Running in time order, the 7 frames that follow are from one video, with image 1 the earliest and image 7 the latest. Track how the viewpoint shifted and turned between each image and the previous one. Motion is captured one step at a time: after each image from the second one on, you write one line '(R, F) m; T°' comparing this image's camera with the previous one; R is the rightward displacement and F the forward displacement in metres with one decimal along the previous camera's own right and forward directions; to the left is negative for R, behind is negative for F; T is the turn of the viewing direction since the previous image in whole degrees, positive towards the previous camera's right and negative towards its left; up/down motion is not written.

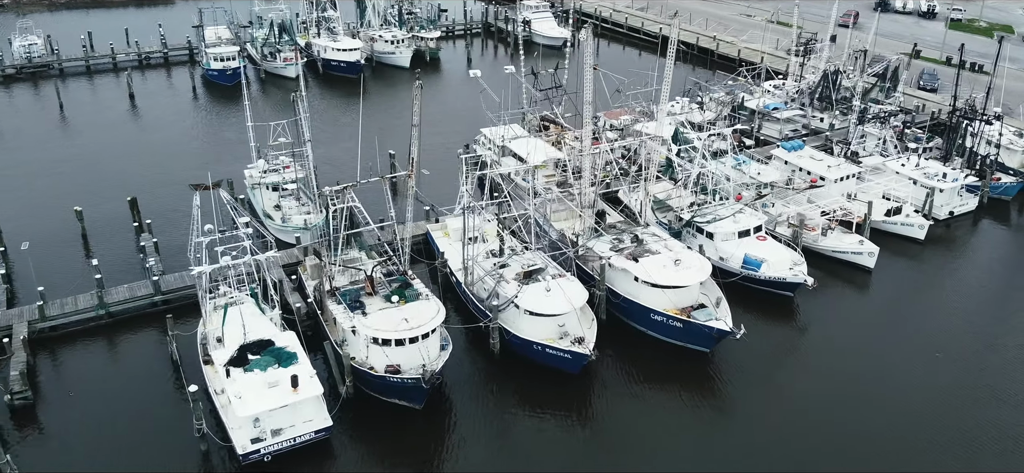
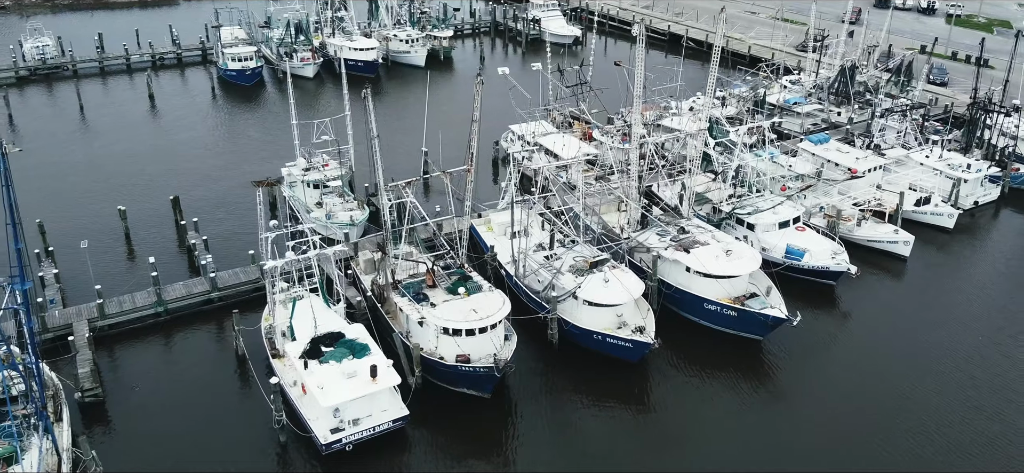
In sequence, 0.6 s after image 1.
(-2.5, -0.4) m; +1°
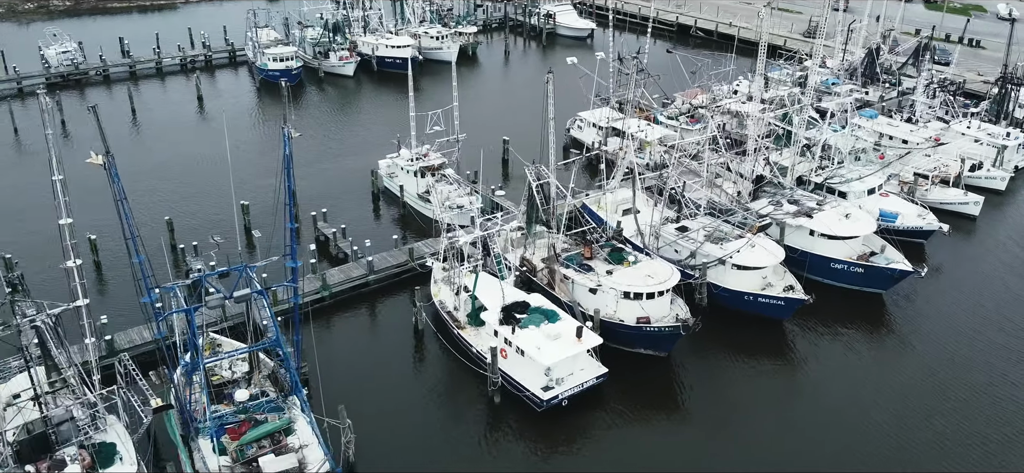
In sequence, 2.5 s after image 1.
(-7.5, -1.5) m; +5°
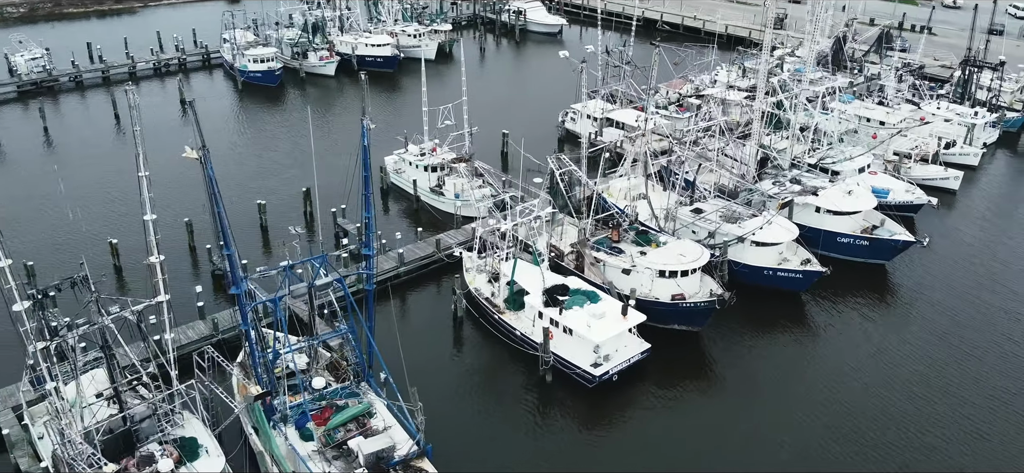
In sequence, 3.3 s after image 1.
(-3.2, -0.8) m; +4°
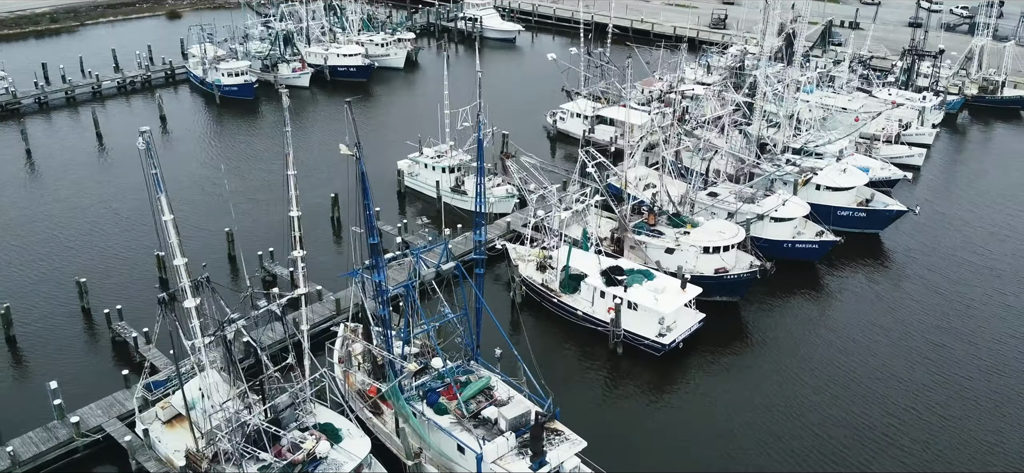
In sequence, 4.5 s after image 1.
(-5.2, -1.5) m; +6°
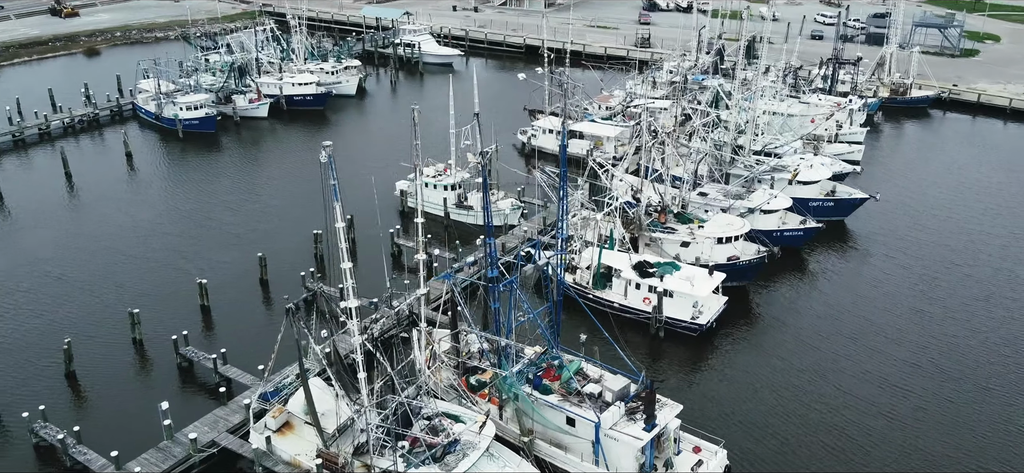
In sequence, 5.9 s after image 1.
(-5.7, -2.1) m; +8°
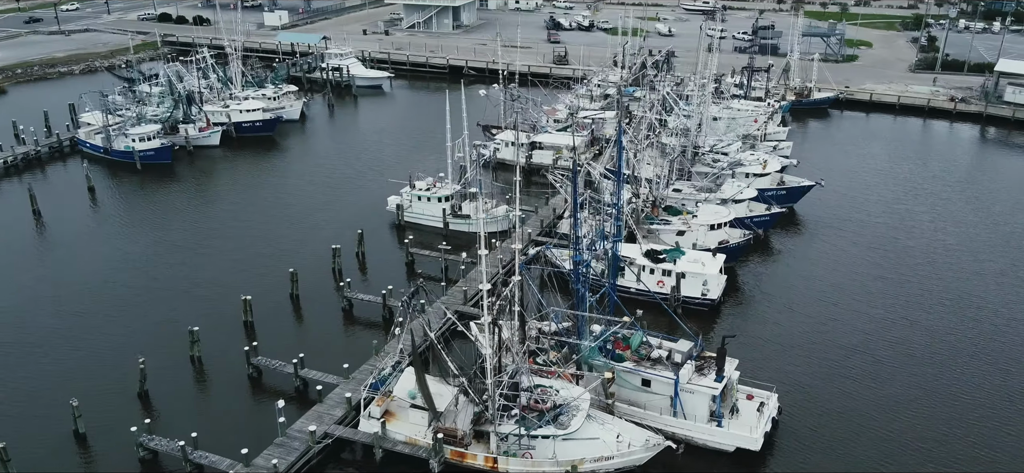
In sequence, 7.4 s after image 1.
(-6.4, -2.7) m; +9°
